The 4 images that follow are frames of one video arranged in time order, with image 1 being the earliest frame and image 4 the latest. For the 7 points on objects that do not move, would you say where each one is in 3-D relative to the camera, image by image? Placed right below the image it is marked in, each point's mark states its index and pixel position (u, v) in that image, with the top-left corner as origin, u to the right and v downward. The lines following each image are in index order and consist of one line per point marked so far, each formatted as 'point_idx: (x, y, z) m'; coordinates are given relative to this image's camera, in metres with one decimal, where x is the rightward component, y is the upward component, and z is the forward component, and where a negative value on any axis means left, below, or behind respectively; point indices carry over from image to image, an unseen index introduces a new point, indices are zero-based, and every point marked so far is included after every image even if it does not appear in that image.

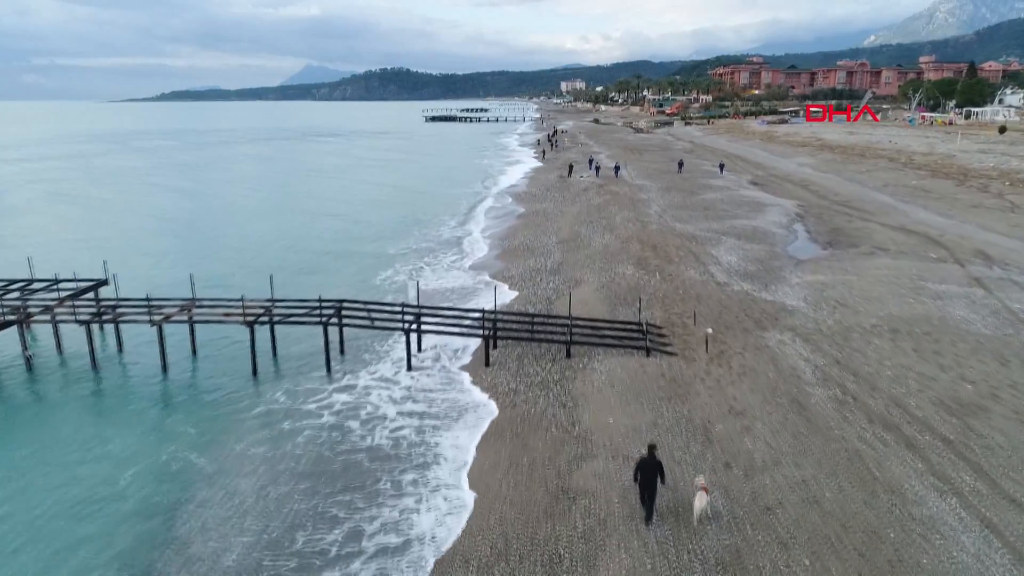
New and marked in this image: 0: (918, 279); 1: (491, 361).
0: (+7.7, +0.2, +17.1) m
1: (-0.3, -1.0, +12.2) m
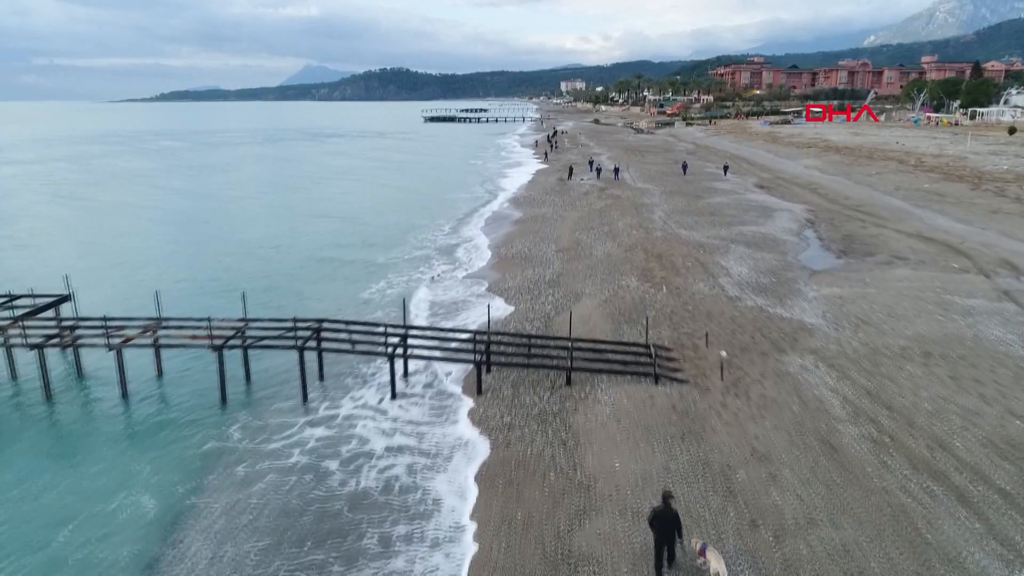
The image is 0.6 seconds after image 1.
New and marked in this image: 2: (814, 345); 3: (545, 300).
0: (+7.6, -0.1, +16.0) m
1: (-0.3, -1.2, +11.1) m
2: (+4.1, -0.8, +12.2) m
3: (+0.6, -0.2, +15.9) m
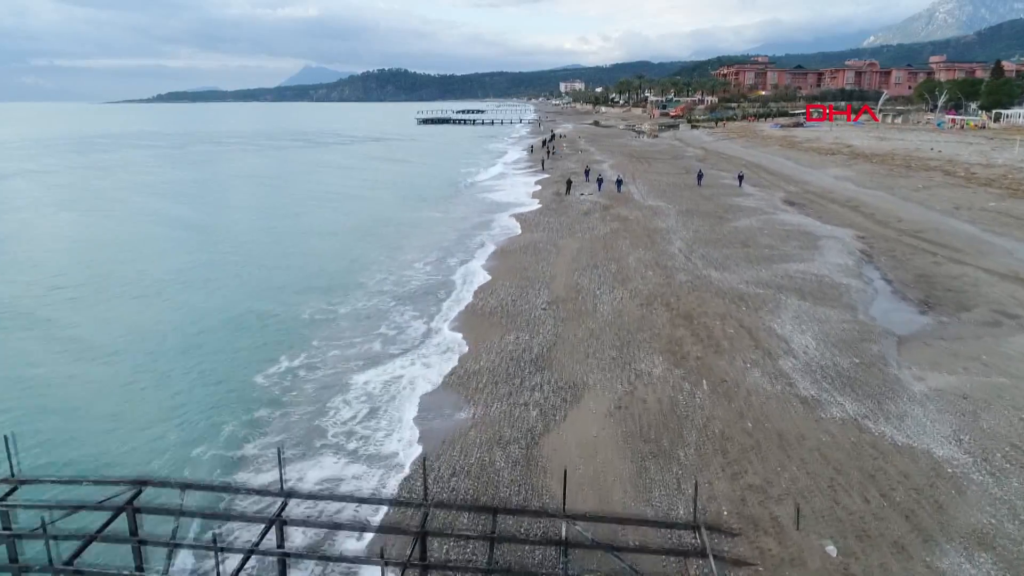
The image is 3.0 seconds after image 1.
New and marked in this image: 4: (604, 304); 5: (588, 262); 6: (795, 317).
0: (+7.2, -1.2, +11.0) m
1: (-0.7, -2.3, +6.1) m
2: (+3.7, -1.9, +7.2) m
3: (+0.2, -1.3, +10.9) m
4: (+1.5, -0.3, +15.1) m
5: (+1.6, +0.5, +18.8) m
6: (+4.4, -0.5, +14.0) m
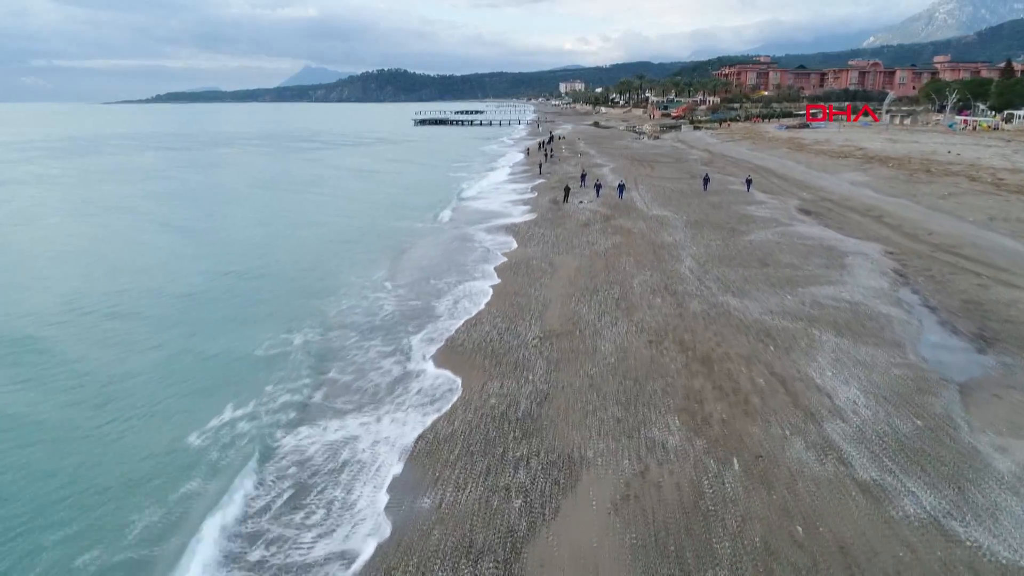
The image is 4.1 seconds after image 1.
0: (+7.0, -1.6, +8.7) m
1: (-0.9, -2.8, +3.8) m
2: (+3.5, -2.3, +4.9) m
3: (0.0, -1.8, +8.6) m
4: (+1.3, -0.8, +12.8) m
5: (+1.4, 0.0, +16.5) m
6: (+4.2, -0.9, +11.7) m
